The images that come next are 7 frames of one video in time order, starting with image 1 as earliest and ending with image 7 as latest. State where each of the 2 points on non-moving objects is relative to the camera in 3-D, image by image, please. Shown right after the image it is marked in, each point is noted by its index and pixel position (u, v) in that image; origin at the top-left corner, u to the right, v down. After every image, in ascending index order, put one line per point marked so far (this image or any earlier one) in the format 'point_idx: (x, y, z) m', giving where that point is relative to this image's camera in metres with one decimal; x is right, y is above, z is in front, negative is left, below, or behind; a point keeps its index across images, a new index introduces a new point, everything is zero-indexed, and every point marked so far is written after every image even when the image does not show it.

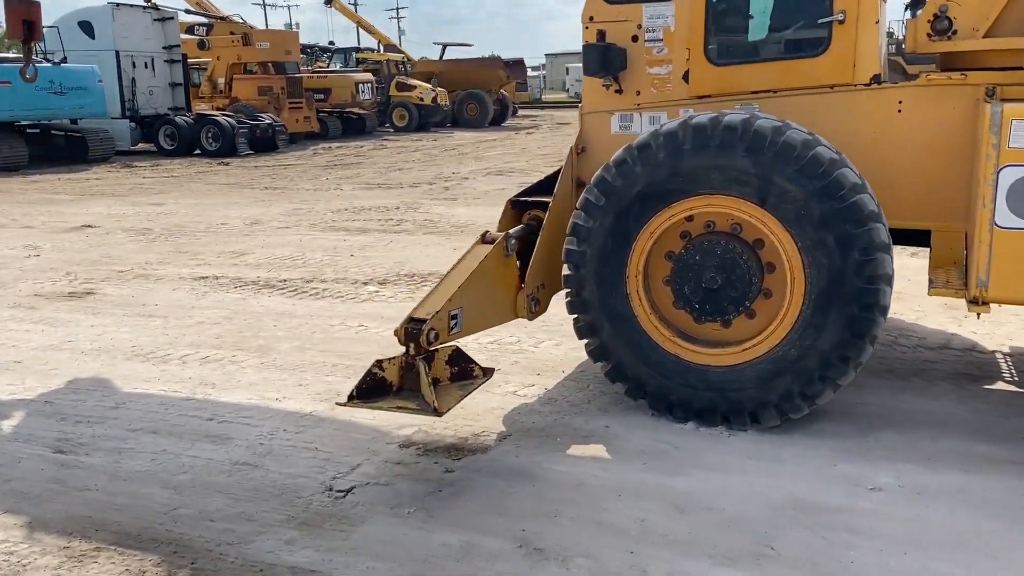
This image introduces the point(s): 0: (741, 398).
0: (+1.0, -0.5, +3.9) m
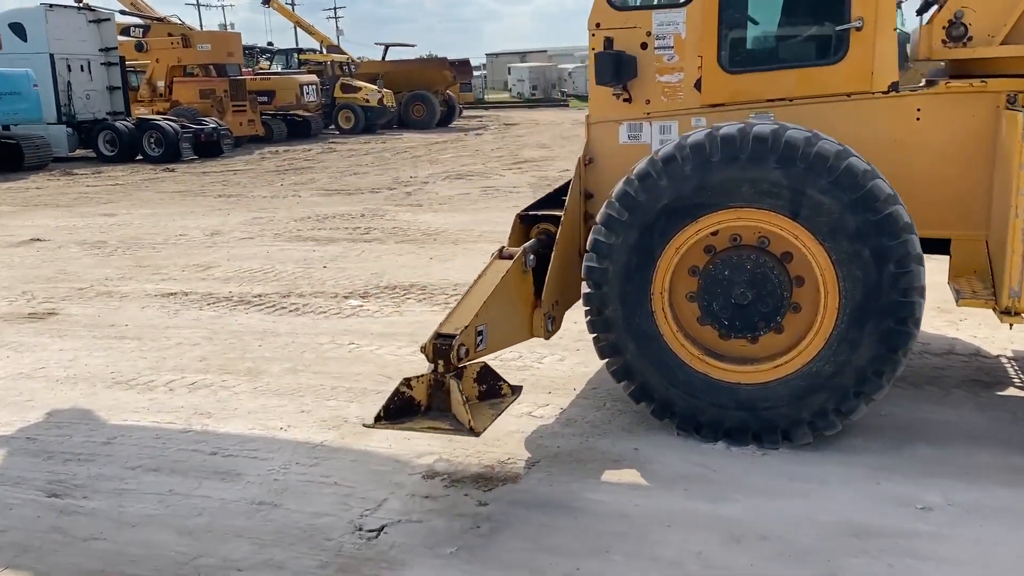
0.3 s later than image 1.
0: (+1.1, -0.5, +3.8) m
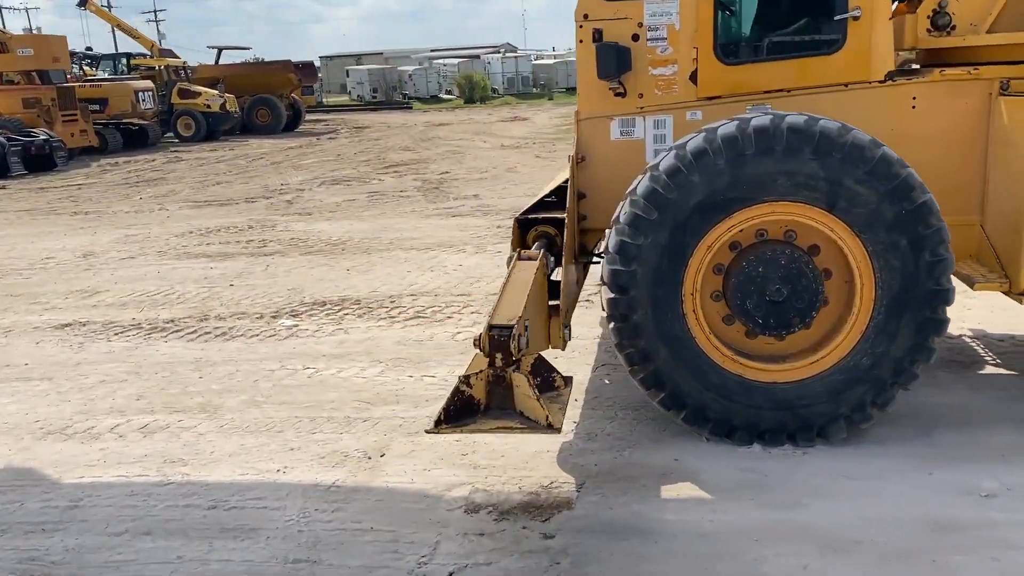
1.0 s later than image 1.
0: (+1.2, -0.5, +3.7) m
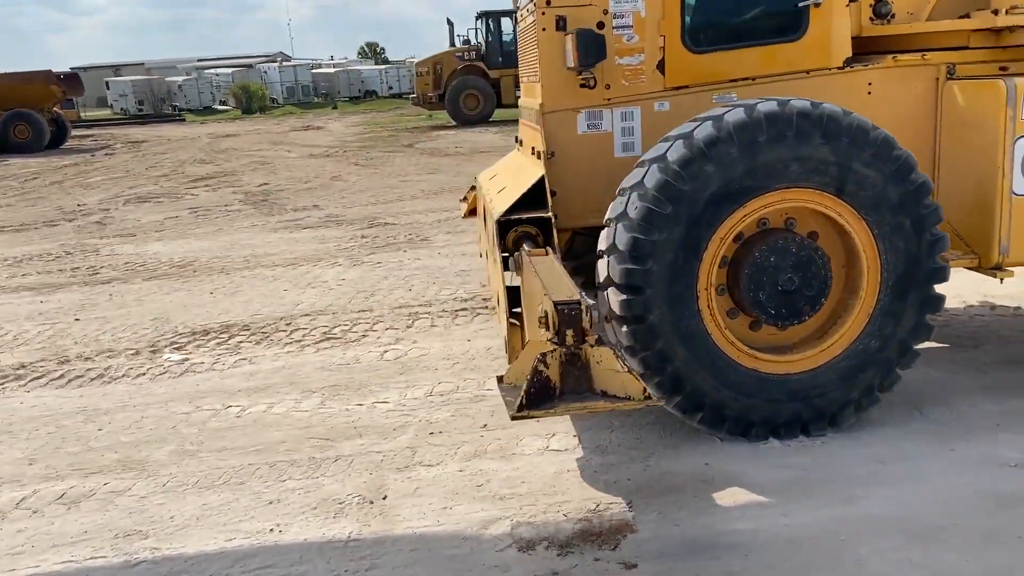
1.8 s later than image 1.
0: (+1.3, -0.5, +3.6) m
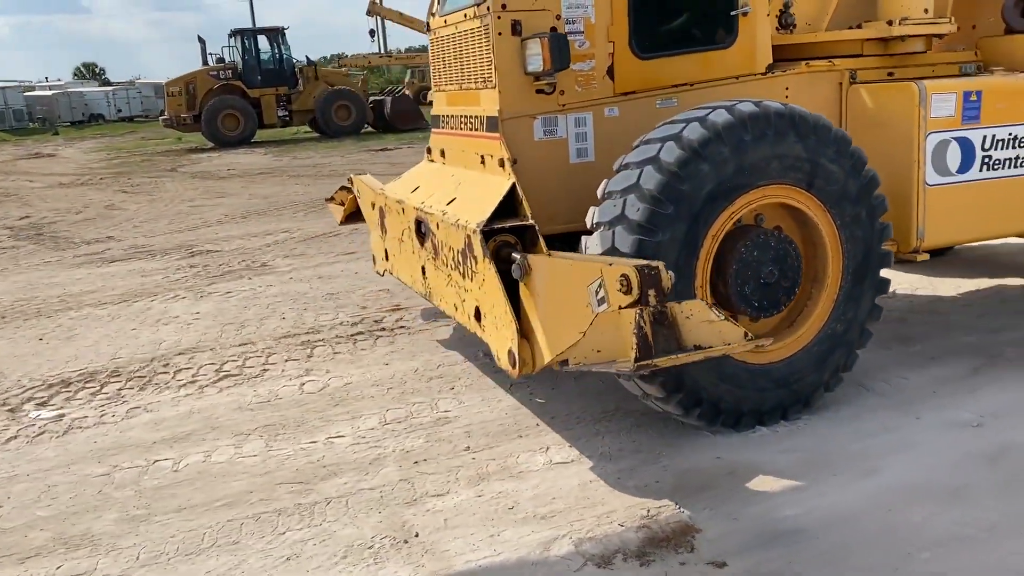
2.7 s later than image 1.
0: (+1.2, -0.4, +3.9) m
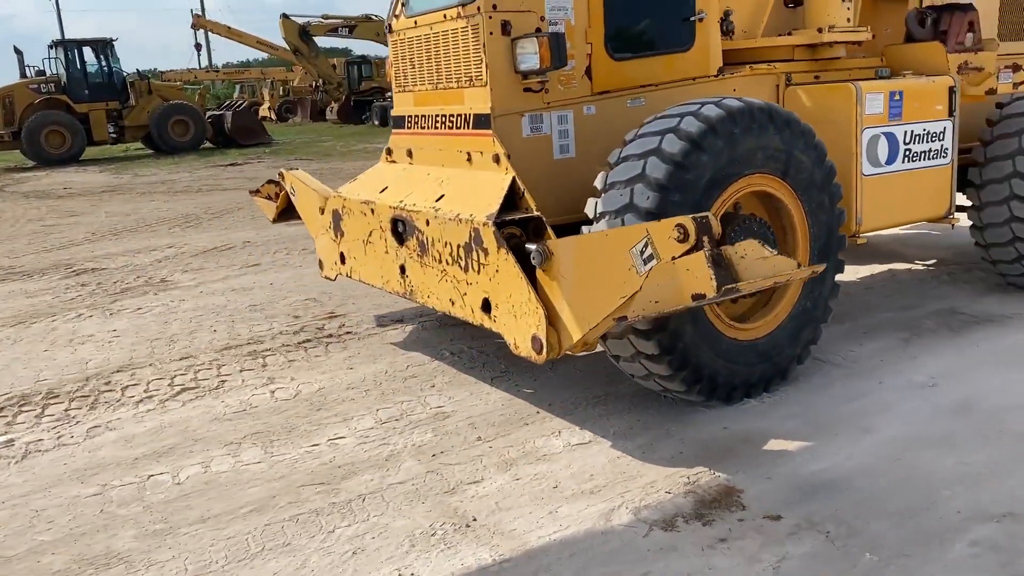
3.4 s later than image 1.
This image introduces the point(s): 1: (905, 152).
0: (+1.2, -0.3, +4.2) m
1: (+2.1, +0.7, +4.9) m
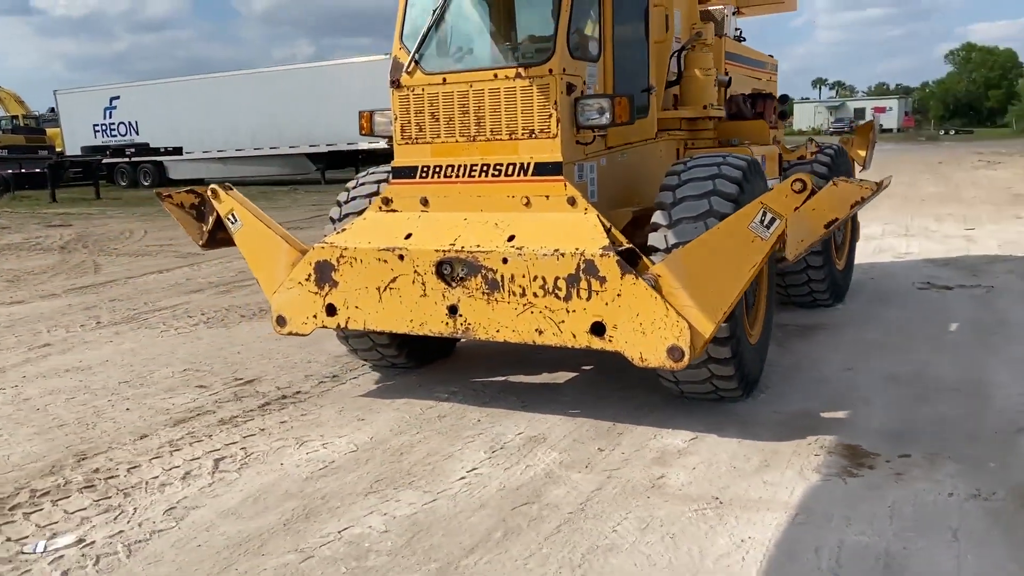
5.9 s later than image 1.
0: (+1.5, -0.4, +5.3) m
1: (+1.8, +0.6, +6.4) m
